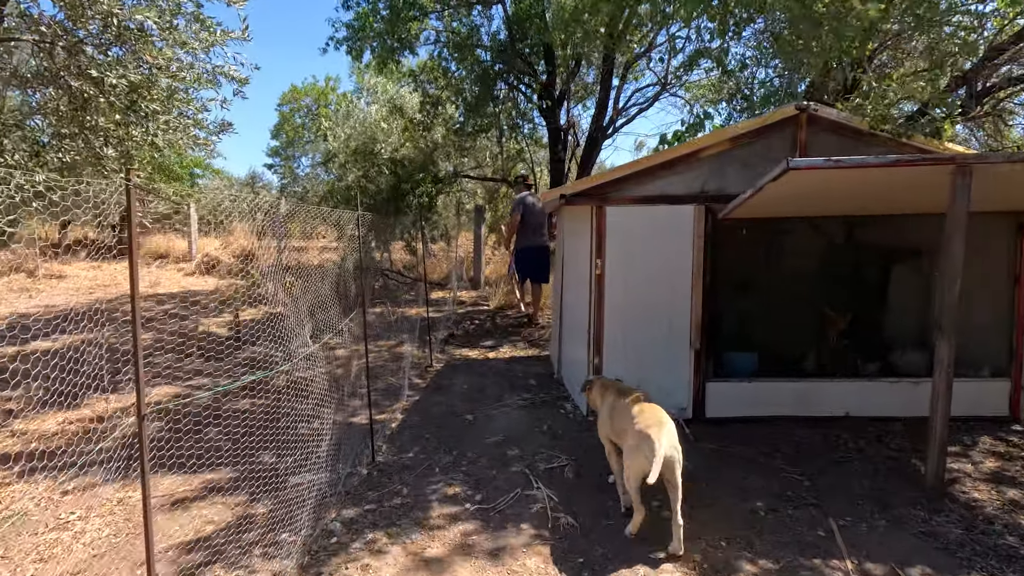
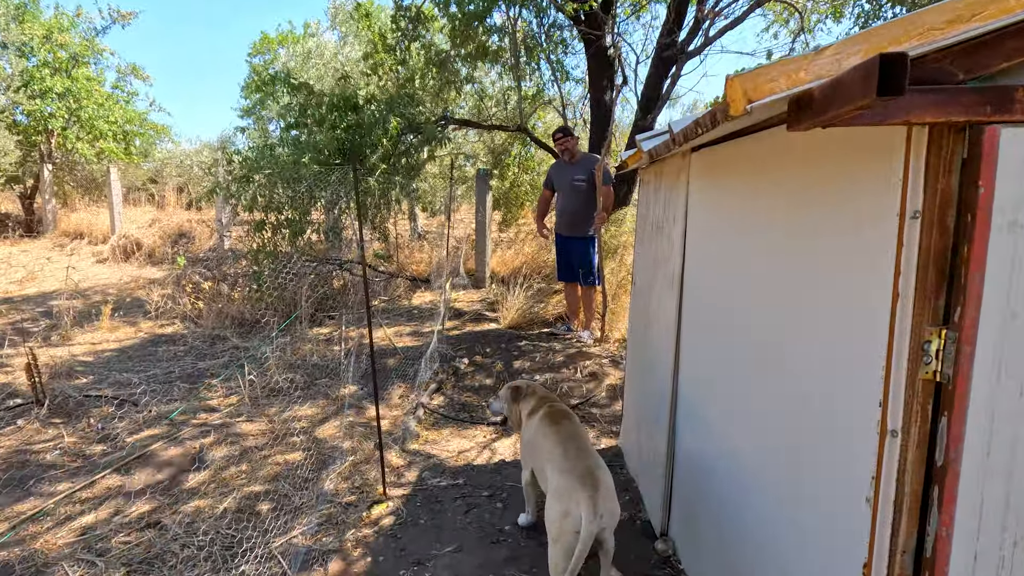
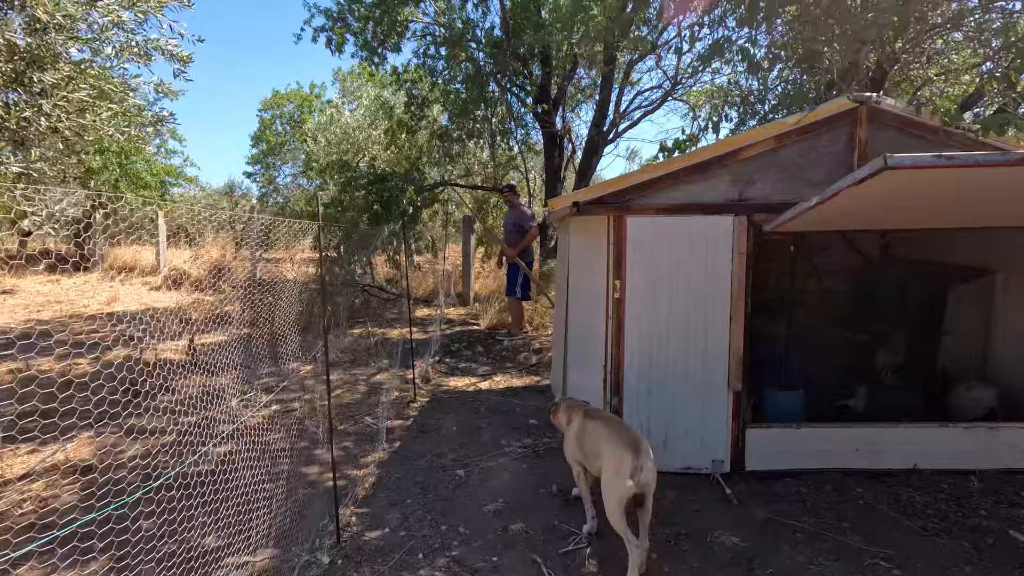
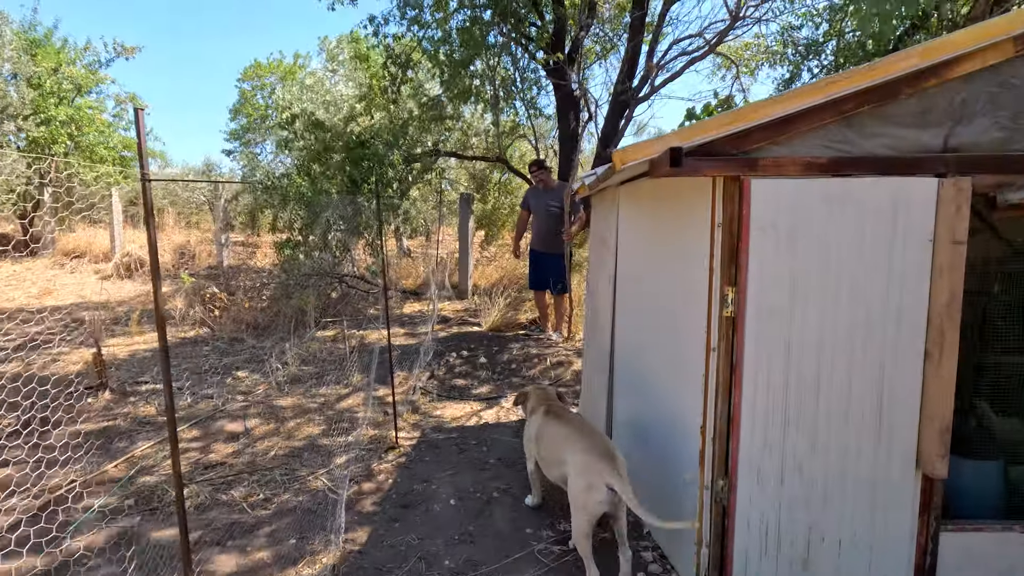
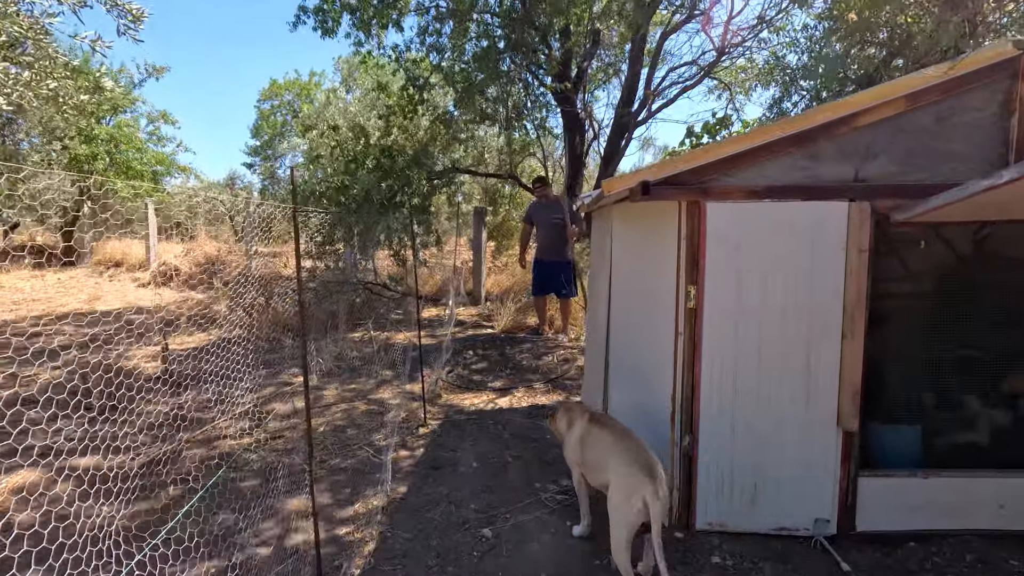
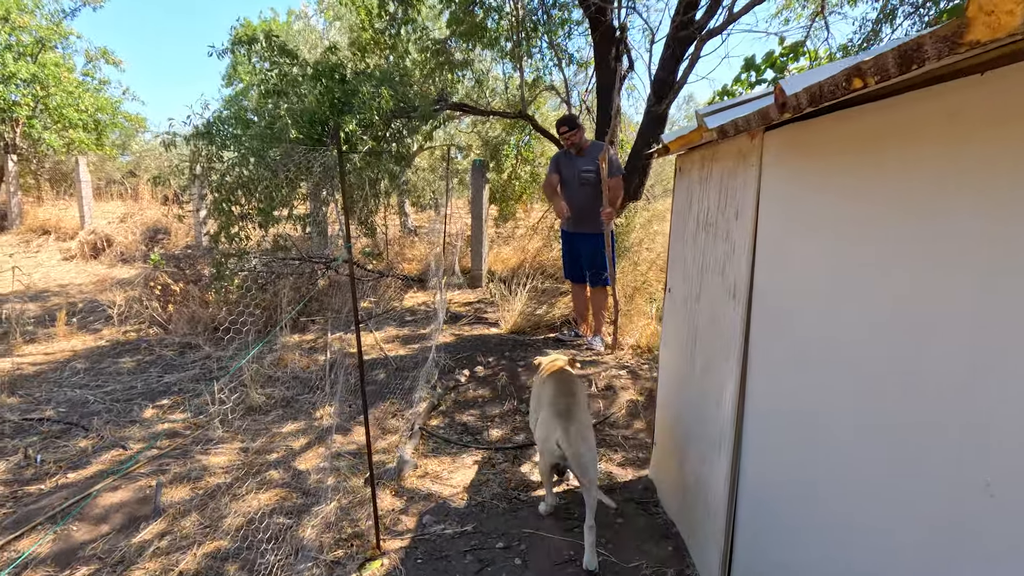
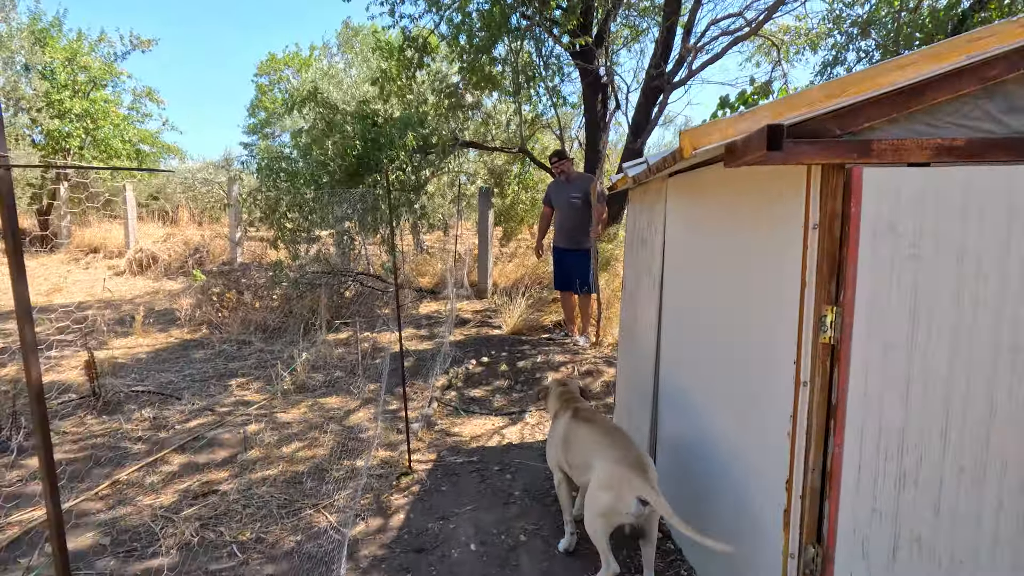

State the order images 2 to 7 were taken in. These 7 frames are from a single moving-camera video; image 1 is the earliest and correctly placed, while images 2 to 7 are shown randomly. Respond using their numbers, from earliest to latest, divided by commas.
3, 5, 4, 7, 2, 6
